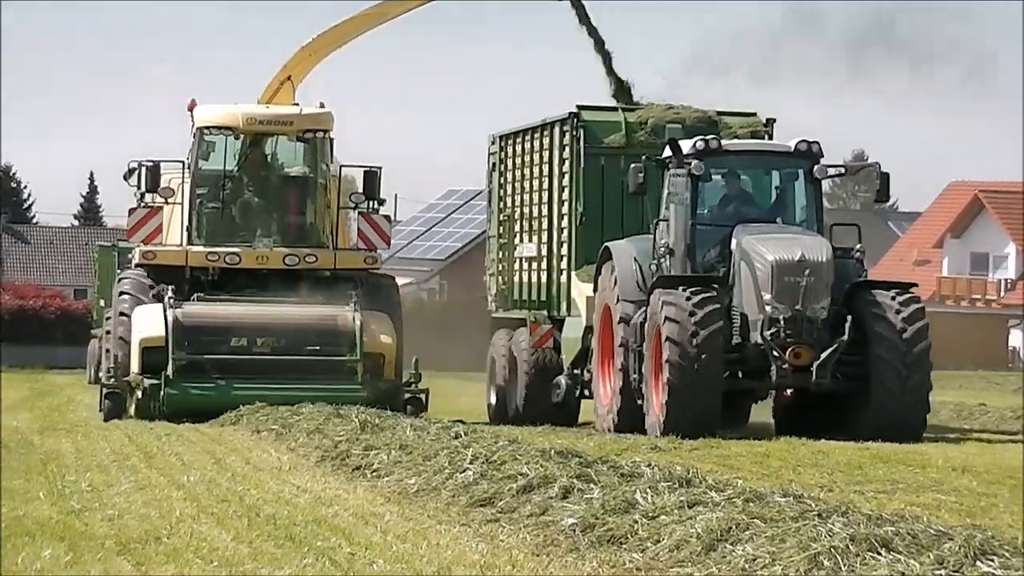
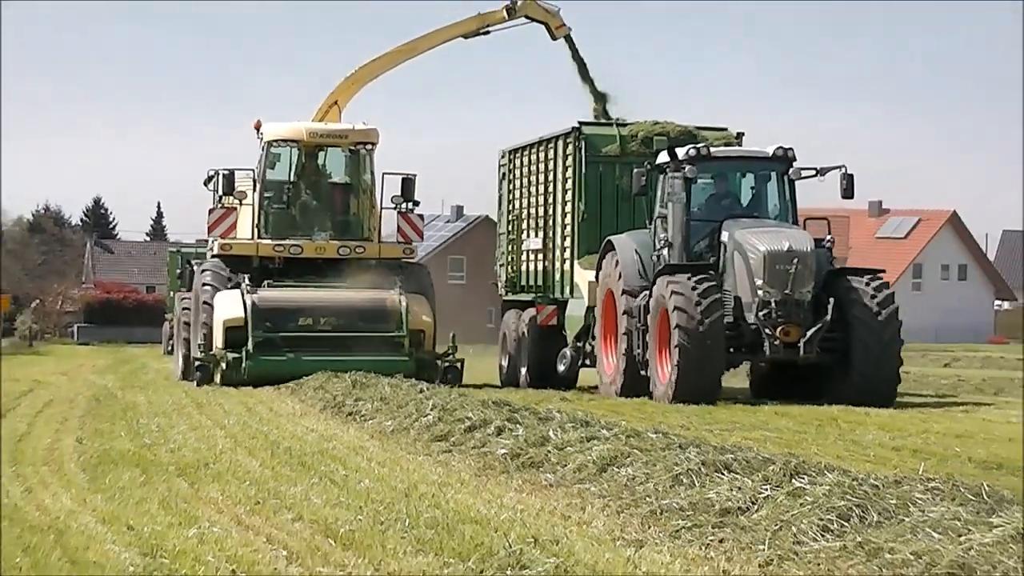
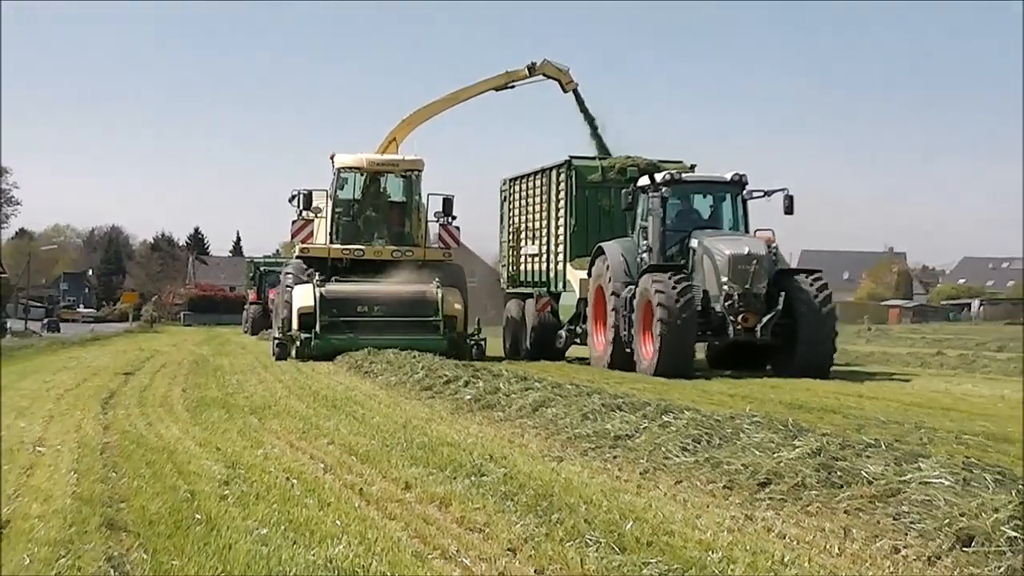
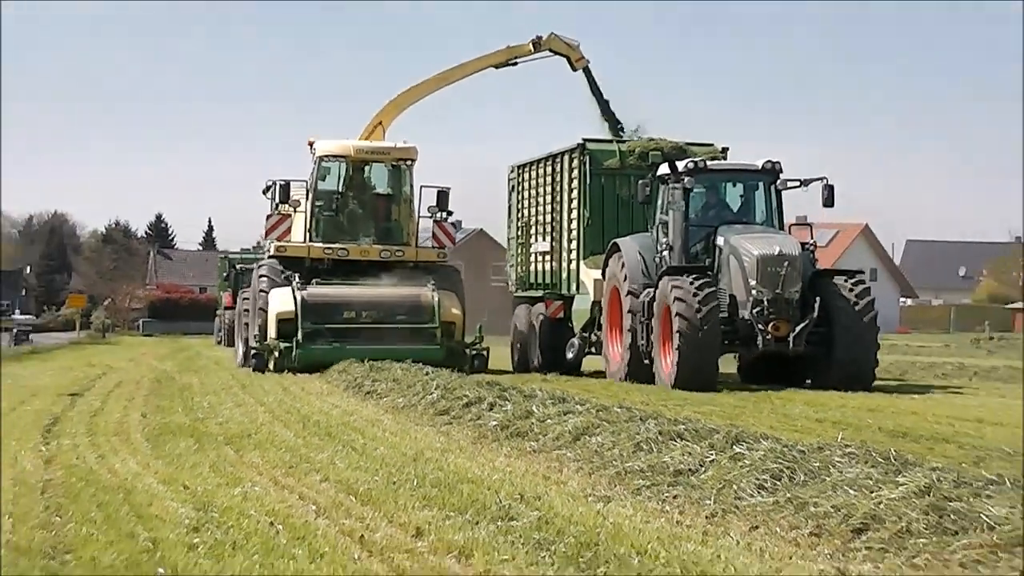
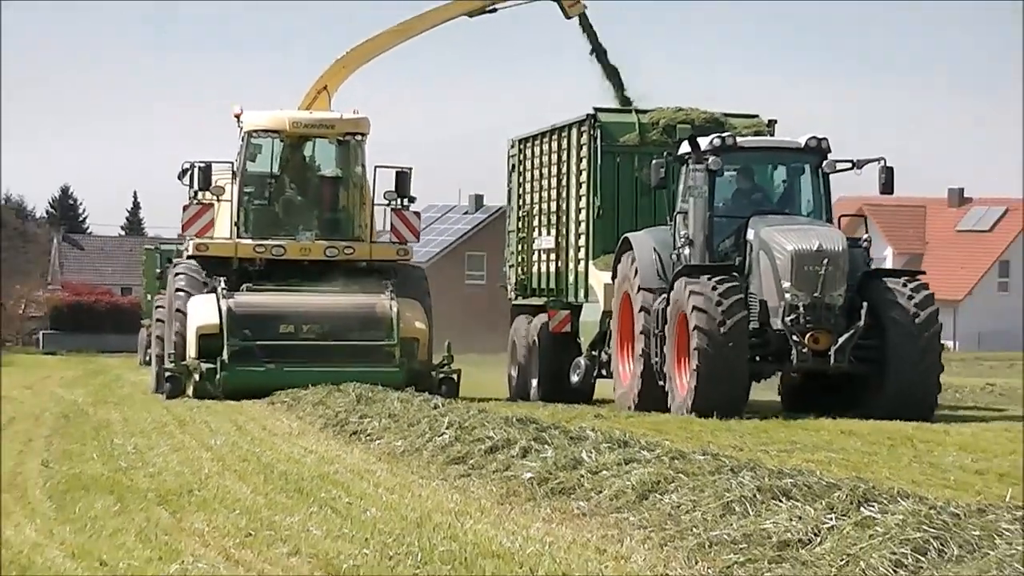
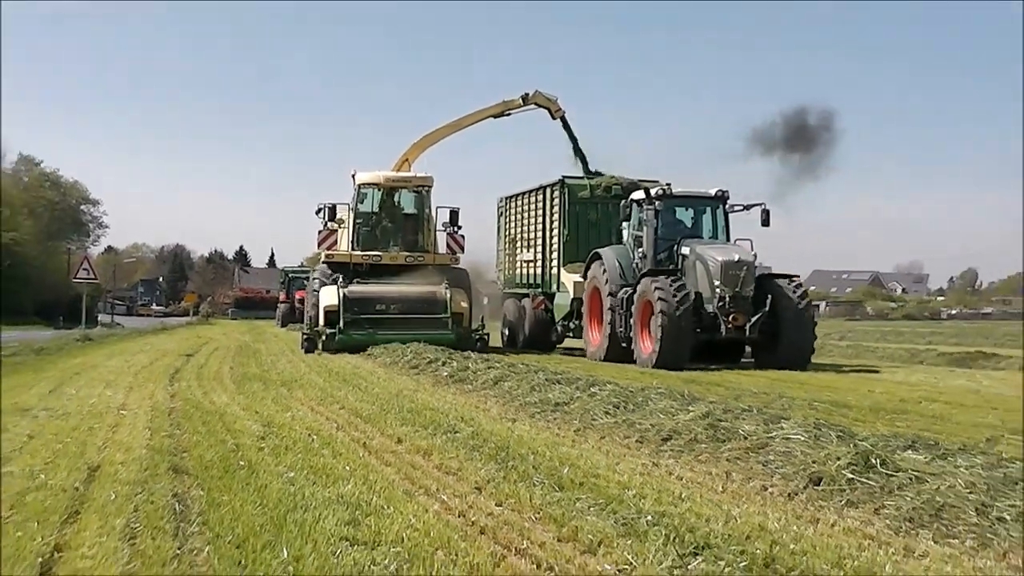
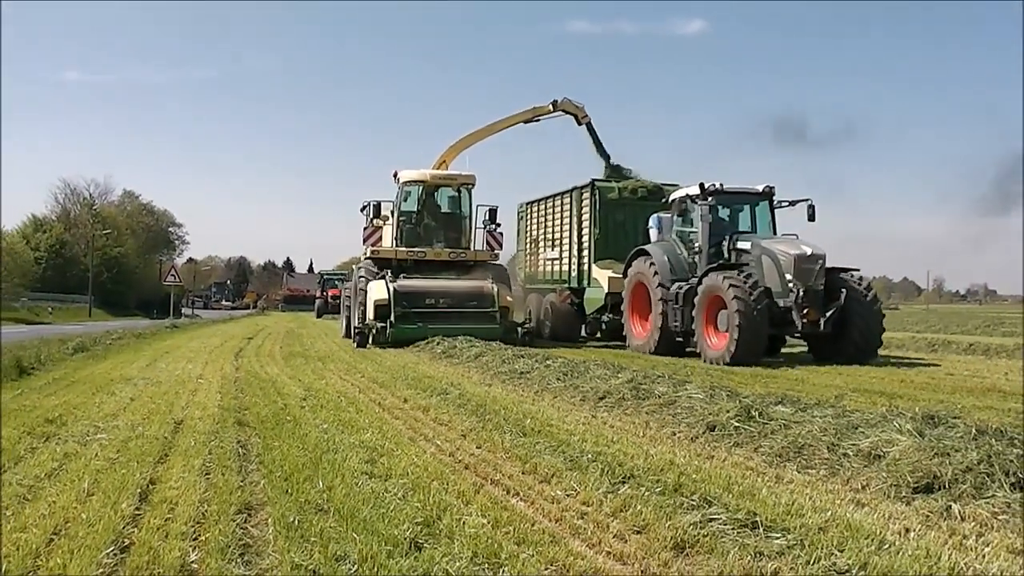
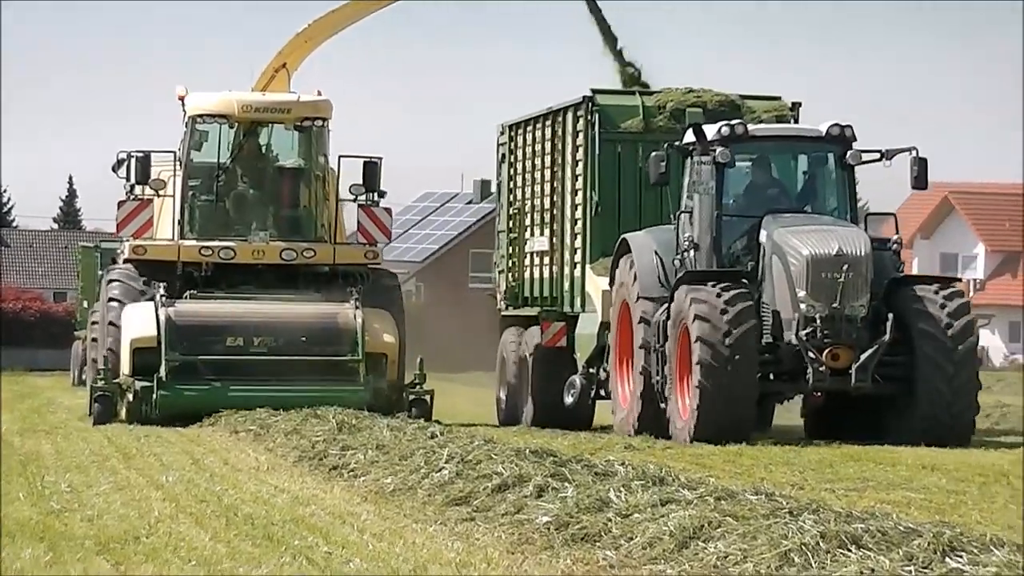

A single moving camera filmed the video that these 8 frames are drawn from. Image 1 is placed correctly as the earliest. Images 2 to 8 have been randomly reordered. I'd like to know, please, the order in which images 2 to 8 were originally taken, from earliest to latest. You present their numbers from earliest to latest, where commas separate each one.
8, 5, 2, 4, 3, 6, 7
